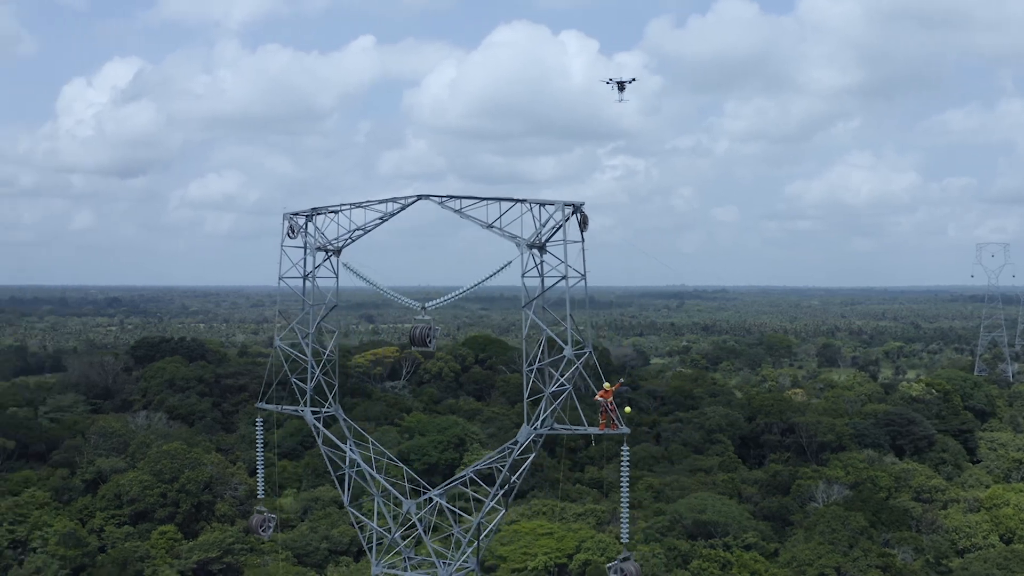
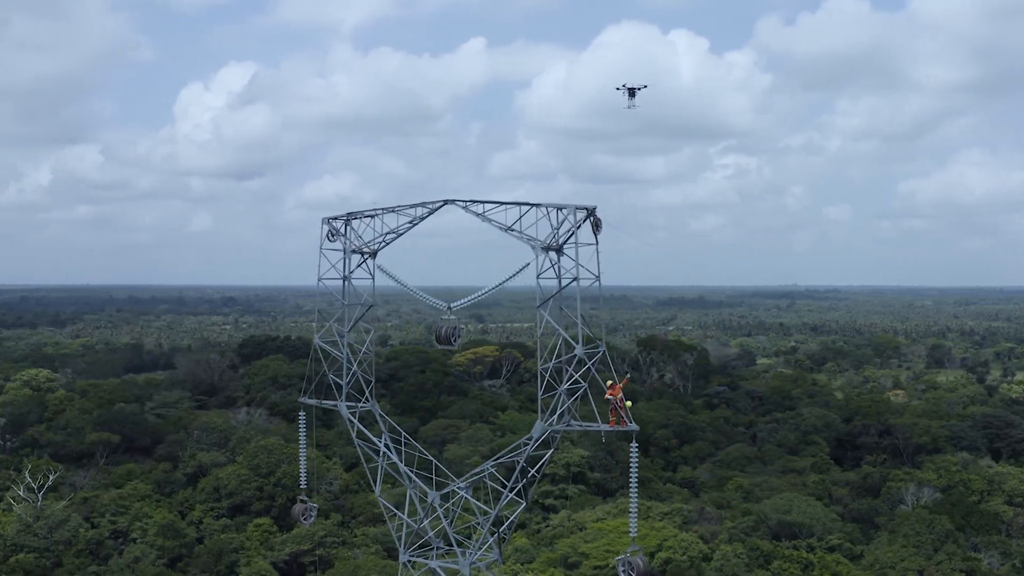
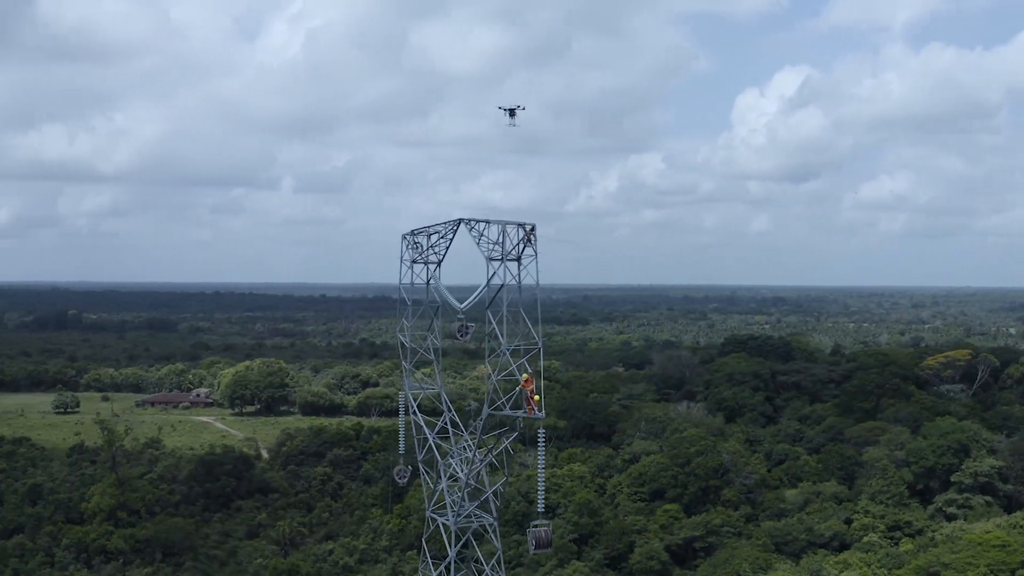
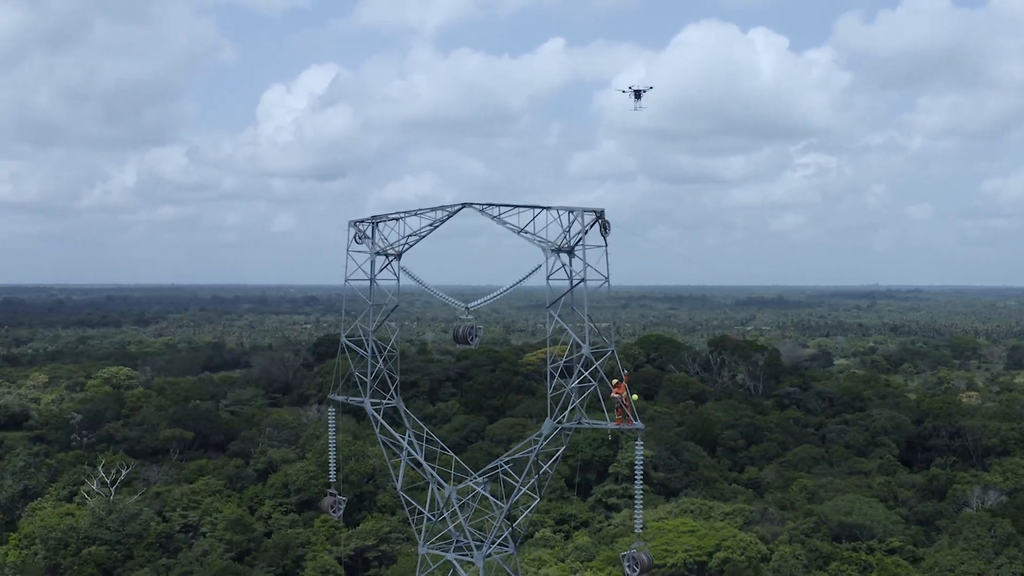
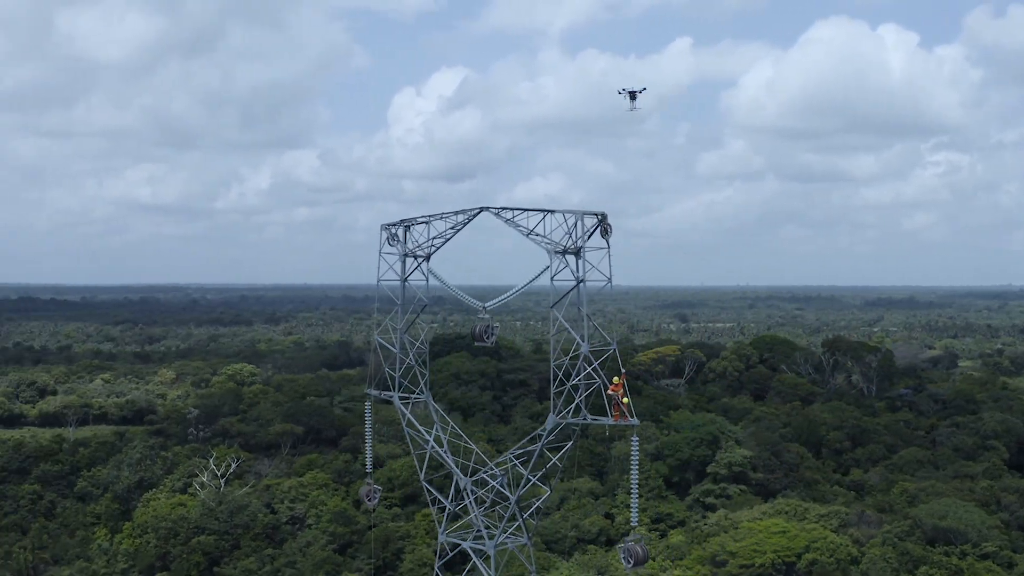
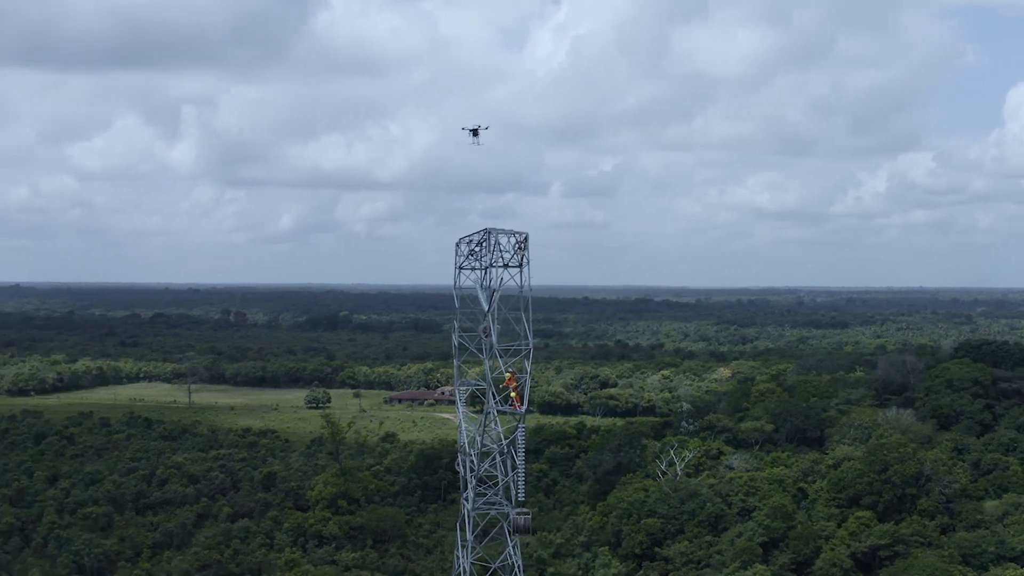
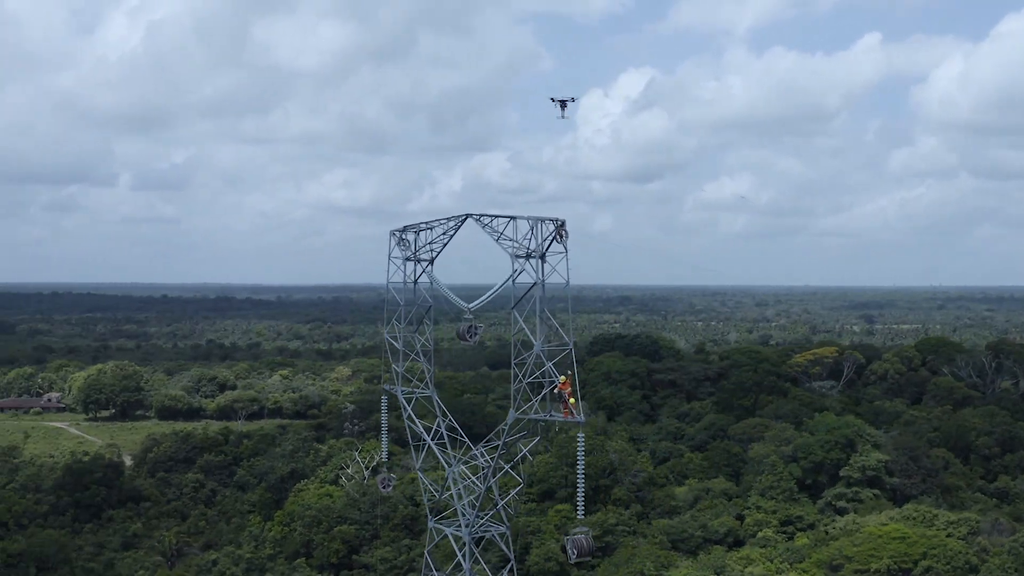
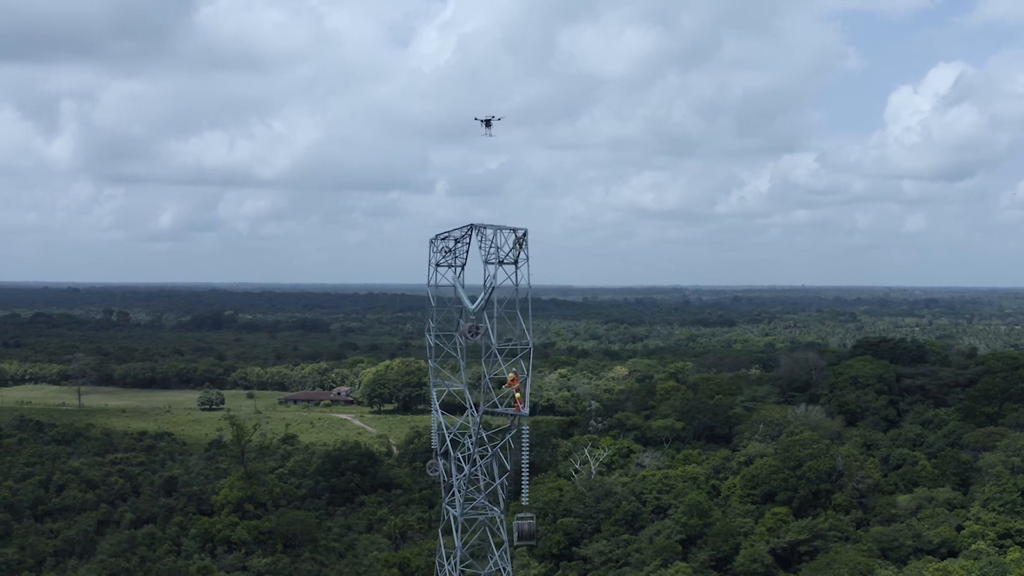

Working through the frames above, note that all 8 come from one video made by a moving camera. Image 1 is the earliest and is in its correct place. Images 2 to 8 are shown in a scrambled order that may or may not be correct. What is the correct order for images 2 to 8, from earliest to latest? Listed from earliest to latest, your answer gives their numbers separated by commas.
2, 4, 5, 7, 3, 8, 6
